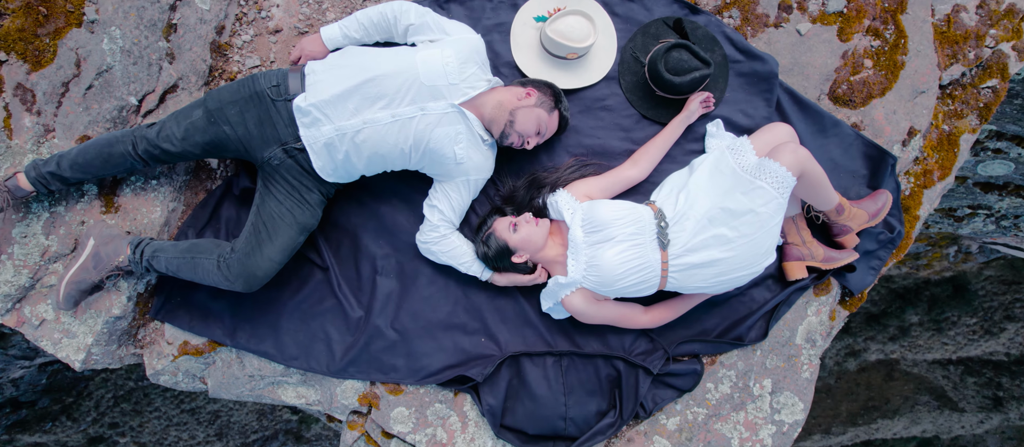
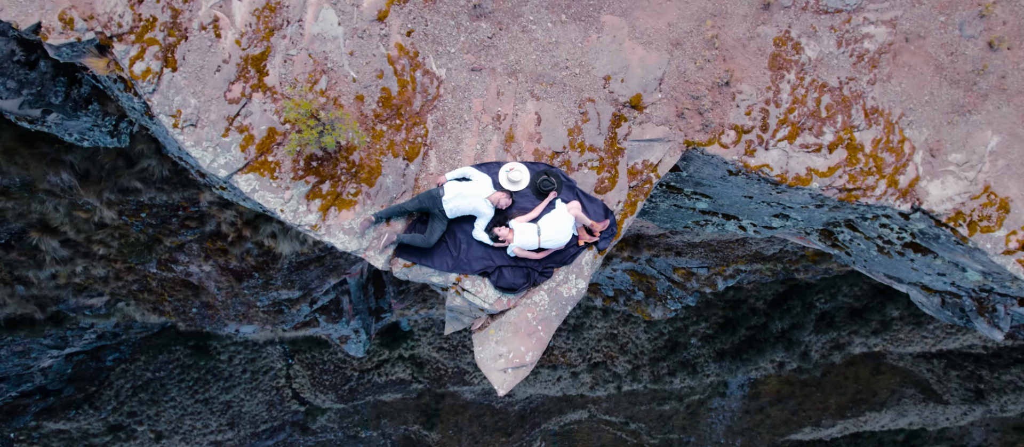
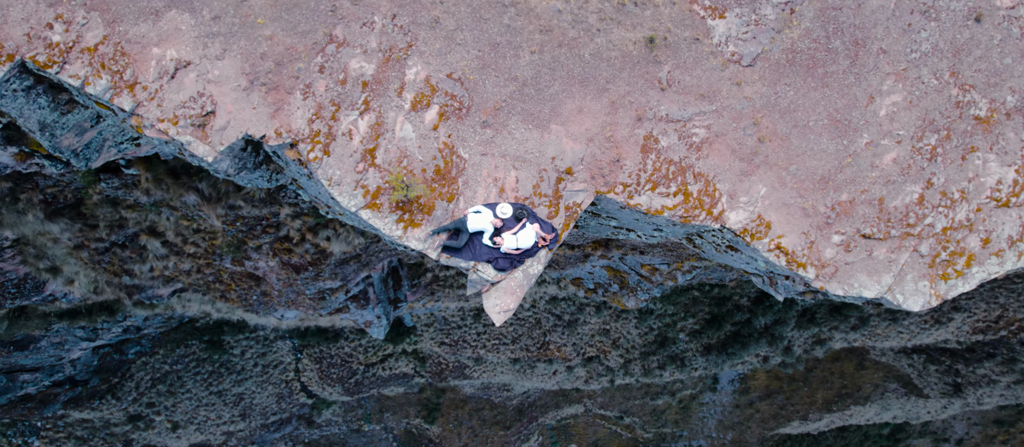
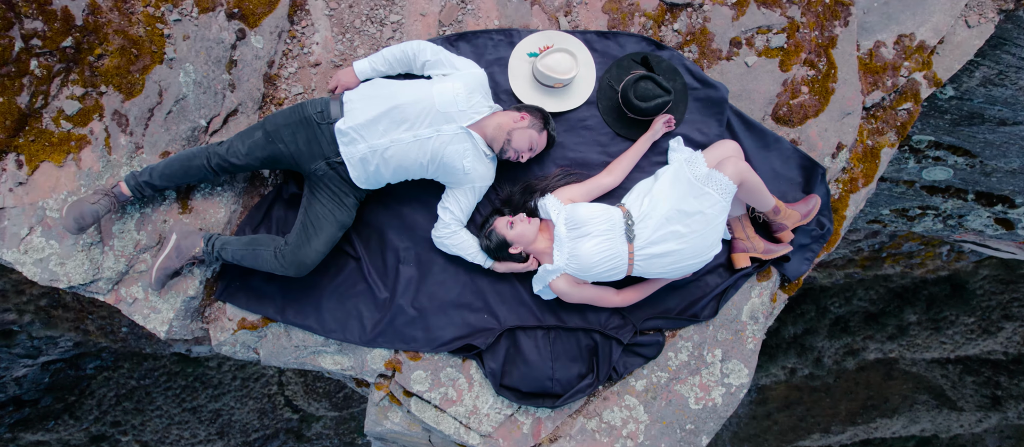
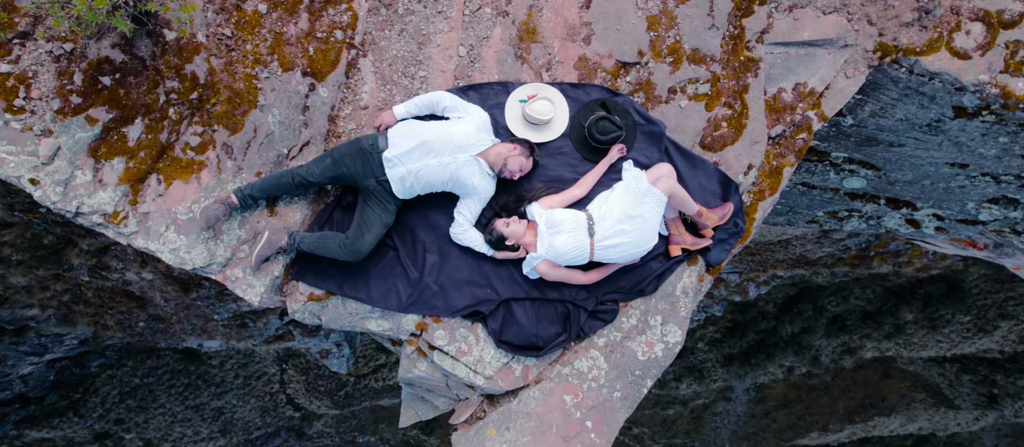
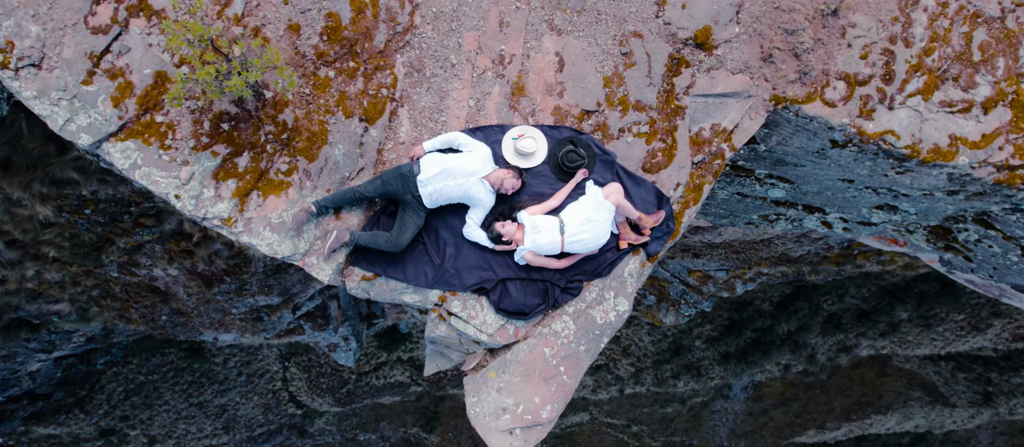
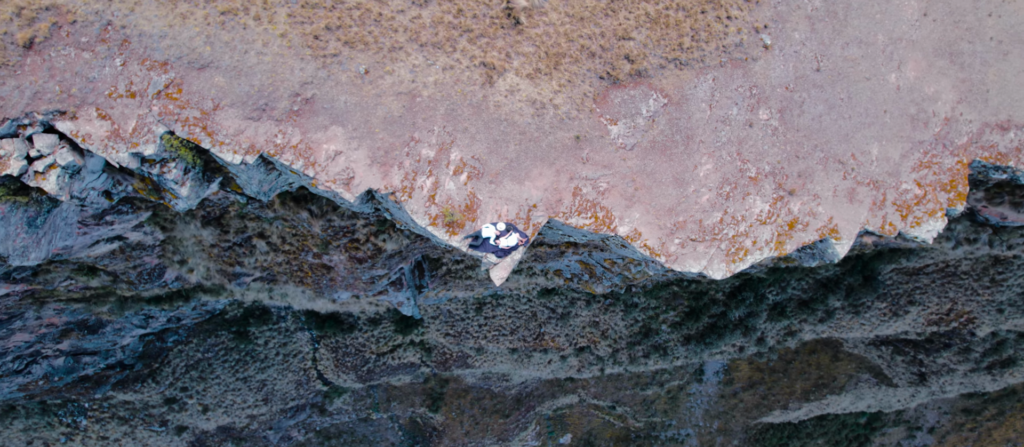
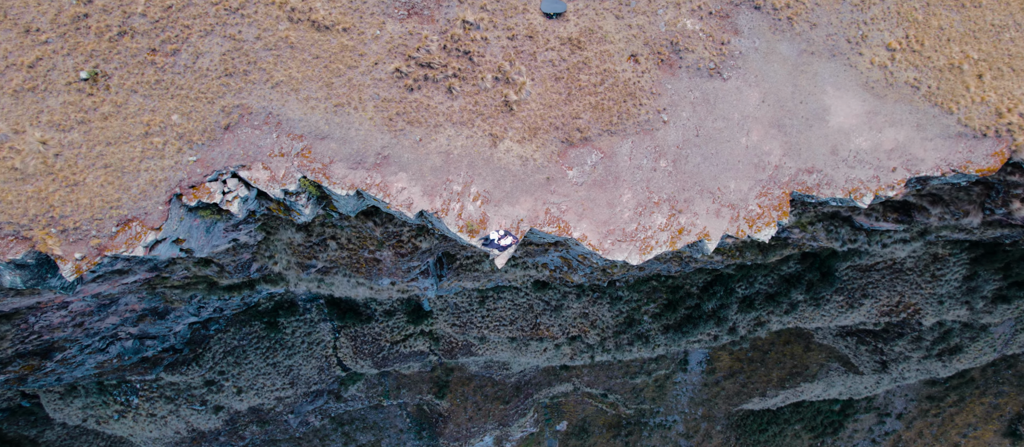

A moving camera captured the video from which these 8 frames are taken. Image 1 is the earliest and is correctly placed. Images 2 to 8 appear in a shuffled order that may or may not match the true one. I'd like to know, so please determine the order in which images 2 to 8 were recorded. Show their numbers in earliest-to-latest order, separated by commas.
4, 5, 6, 2, 3, 7, 8
